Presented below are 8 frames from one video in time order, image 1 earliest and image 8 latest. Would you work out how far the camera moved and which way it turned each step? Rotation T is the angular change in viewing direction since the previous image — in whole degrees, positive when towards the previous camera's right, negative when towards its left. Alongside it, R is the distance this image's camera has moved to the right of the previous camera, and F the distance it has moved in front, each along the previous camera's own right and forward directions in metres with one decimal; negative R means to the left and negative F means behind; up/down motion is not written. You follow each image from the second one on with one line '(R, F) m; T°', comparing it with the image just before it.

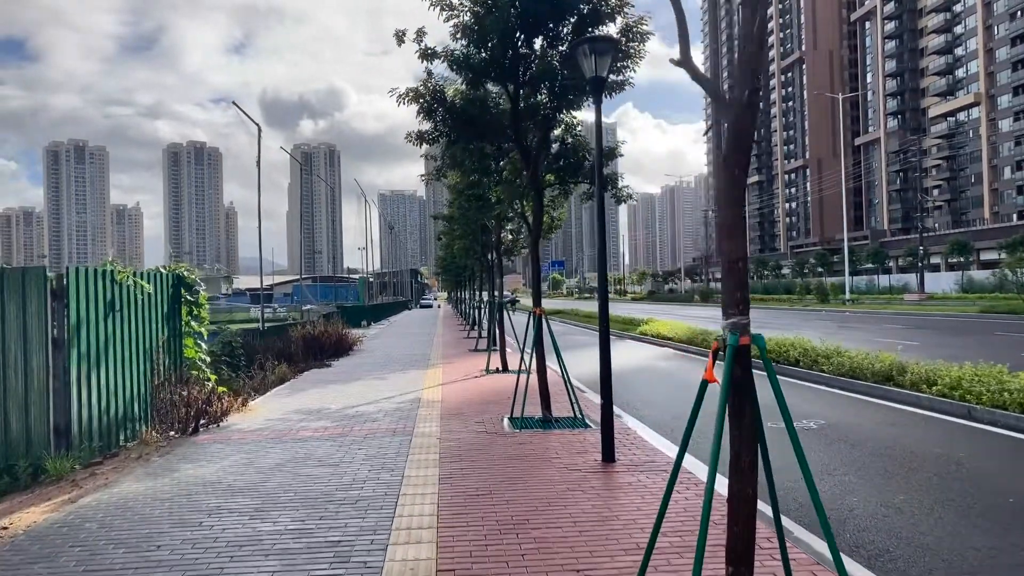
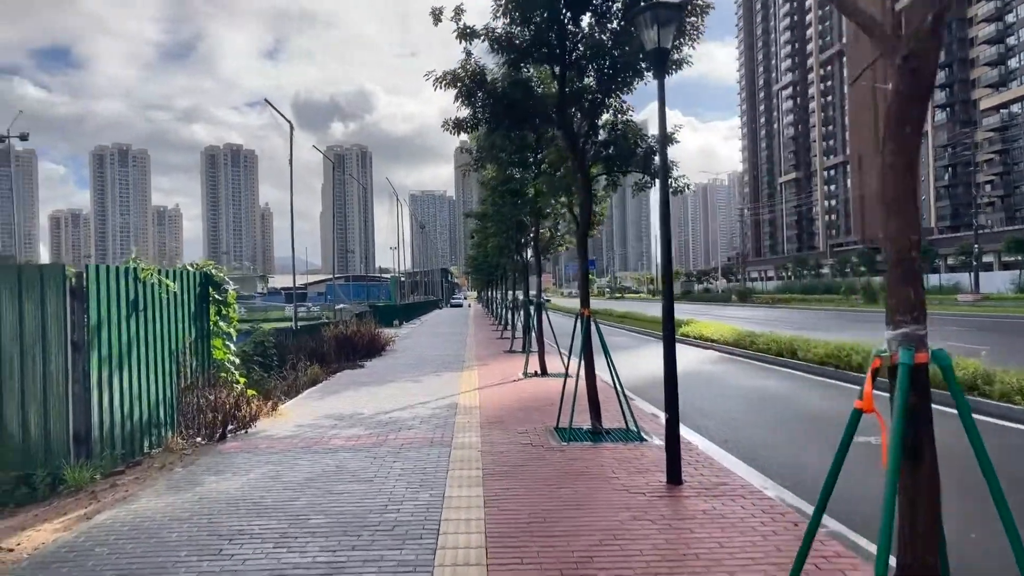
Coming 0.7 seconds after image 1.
(-0.2, +0.7) m; -2°
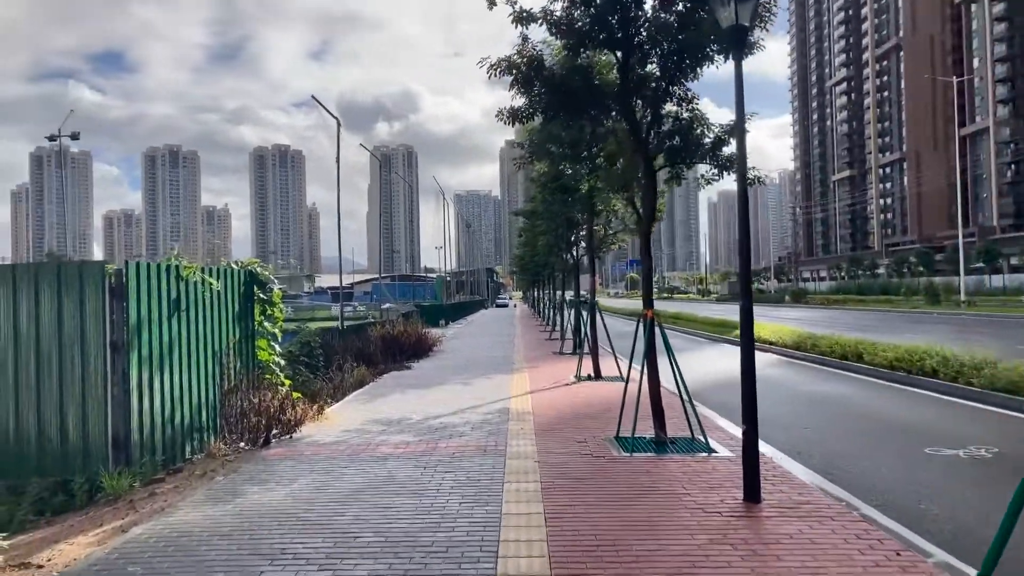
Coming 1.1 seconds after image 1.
(-0.1, +0.5) m; -3°
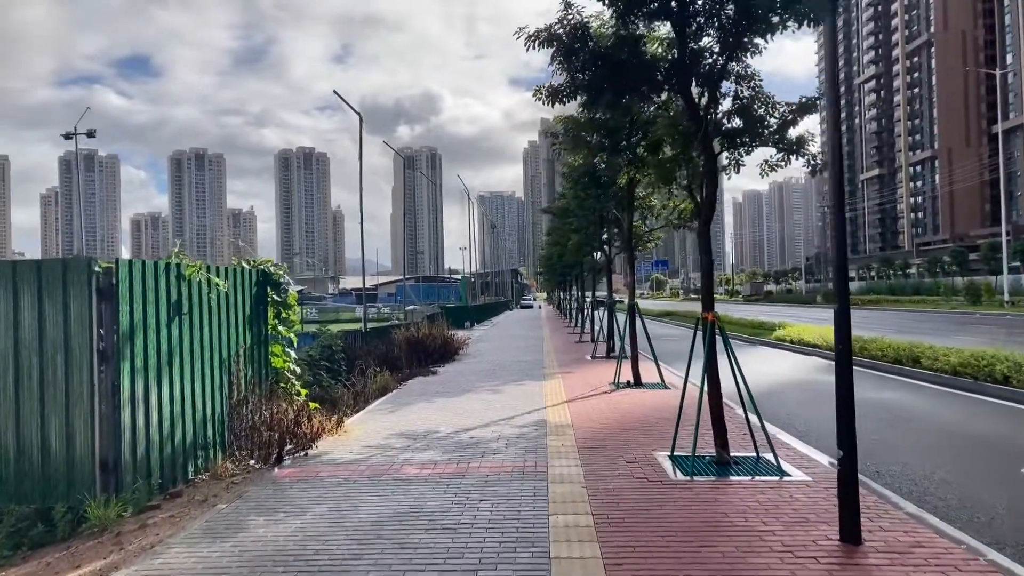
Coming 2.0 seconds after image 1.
(-0.2, +1.0) m; -2°
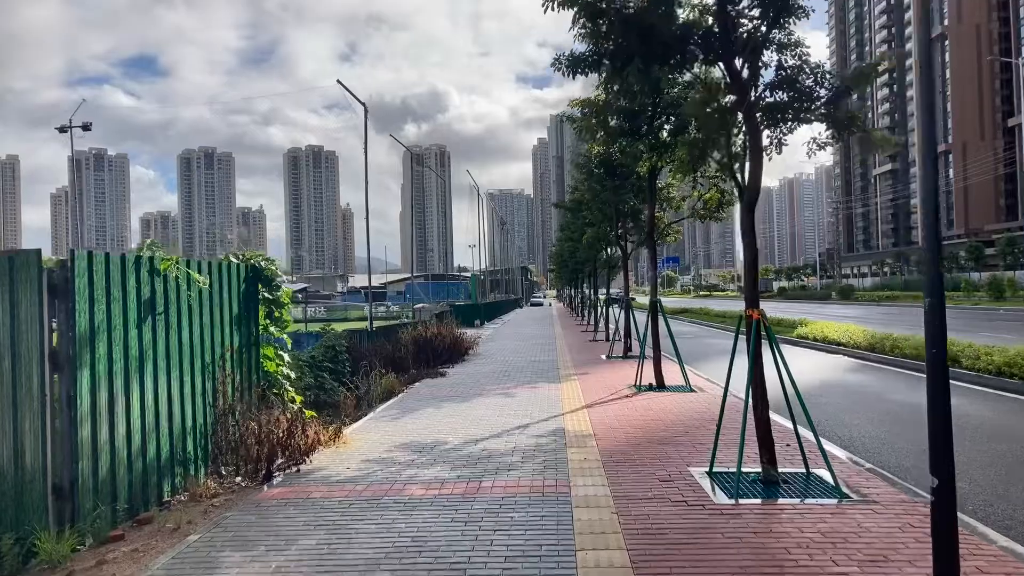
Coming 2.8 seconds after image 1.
(-0.1, +0.9) m; -1°
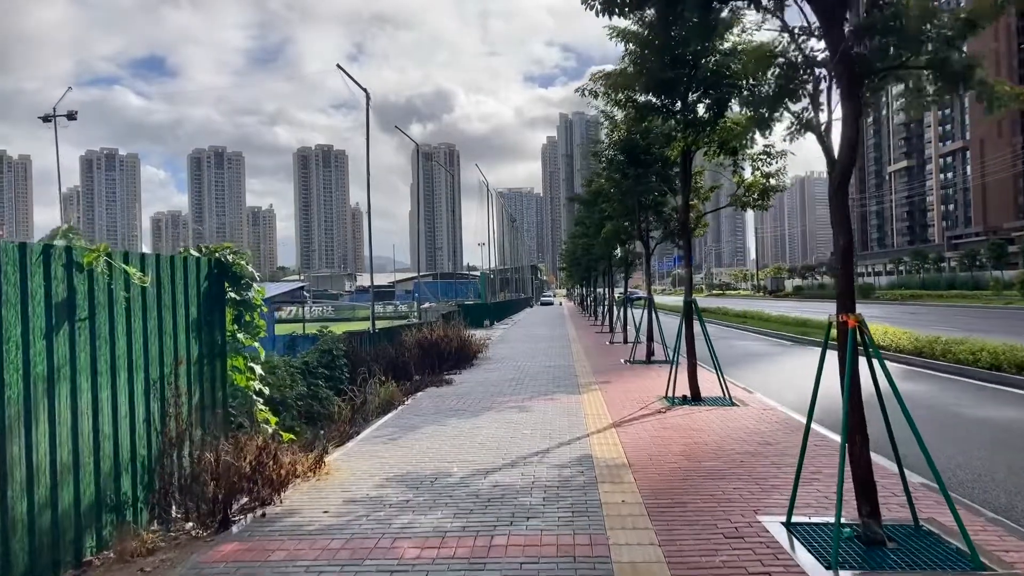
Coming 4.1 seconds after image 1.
(-0.1, +1.5) m; -1°
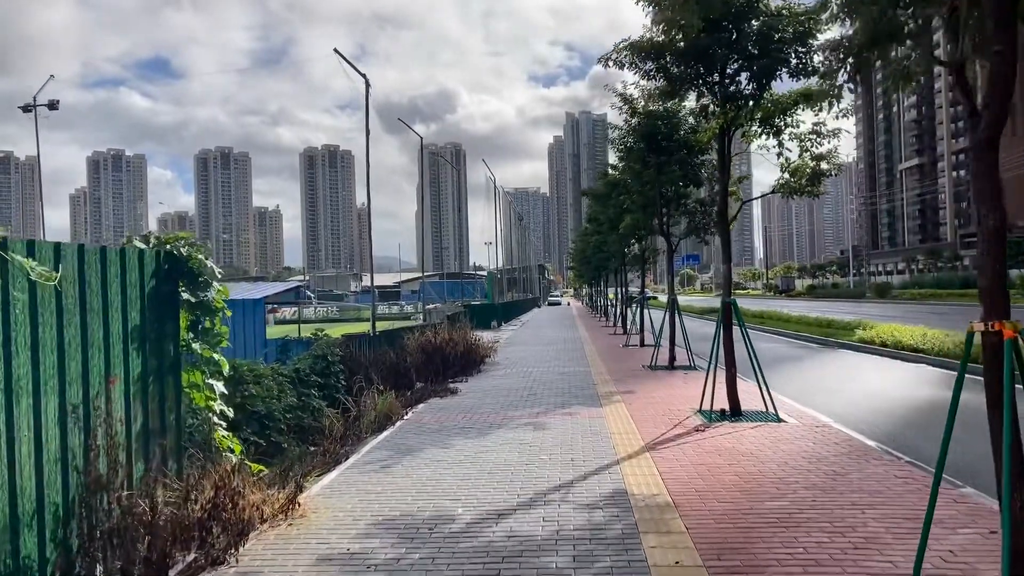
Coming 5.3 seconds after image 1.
(-0.1, +1.3) m; 0°
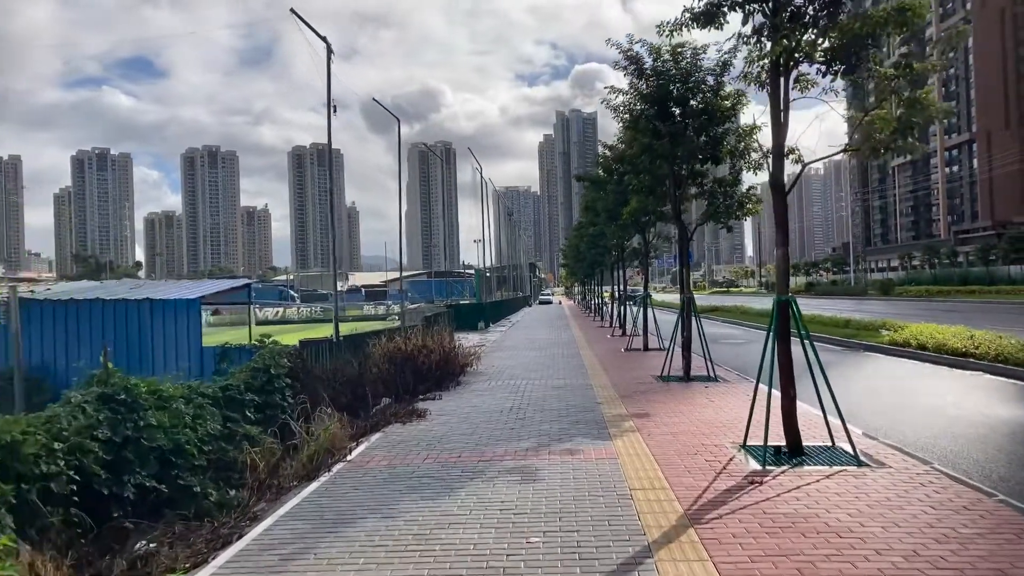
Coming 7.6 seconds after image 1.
(+0.1, +2.6) m; +1°
